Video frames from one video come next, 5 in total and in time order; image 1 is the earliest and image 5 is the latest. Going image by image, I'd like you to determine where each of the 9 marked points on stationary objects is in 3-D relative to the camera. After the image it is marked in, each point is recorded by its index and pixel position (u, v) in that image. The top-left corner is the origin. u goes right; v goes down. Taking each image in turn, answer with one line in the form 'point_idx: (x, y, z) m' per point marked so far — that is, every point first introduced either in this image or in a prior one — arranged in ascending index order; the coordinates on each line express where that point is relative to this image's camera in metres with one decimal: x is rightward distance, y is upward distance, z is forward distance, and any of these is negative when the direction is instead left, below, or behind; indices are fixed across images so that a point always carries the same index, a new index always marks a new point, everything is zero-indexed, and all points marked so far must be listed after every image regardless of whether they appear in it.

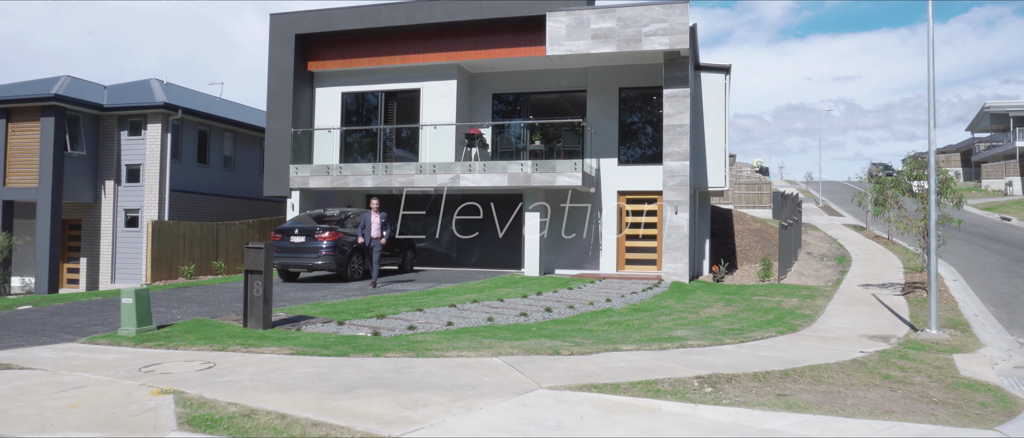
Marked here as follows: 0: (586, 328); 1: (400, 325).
0: (+1.0, -1.5, +9.7) m
1: (-1.4, -1.4, +9.2) m
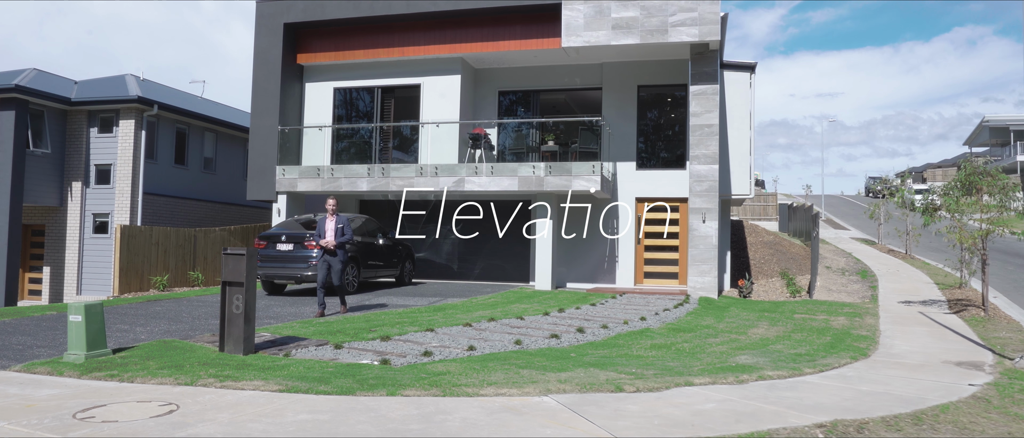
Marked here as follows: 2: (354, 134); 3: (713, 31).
0: (+1.4, -1.6, +8.1) m
1: (-1.0, -1.4, +7.6) m
2: (-3.8, +2.0, +16.9) m
3: (+4.1, +3.9, +14.5) m
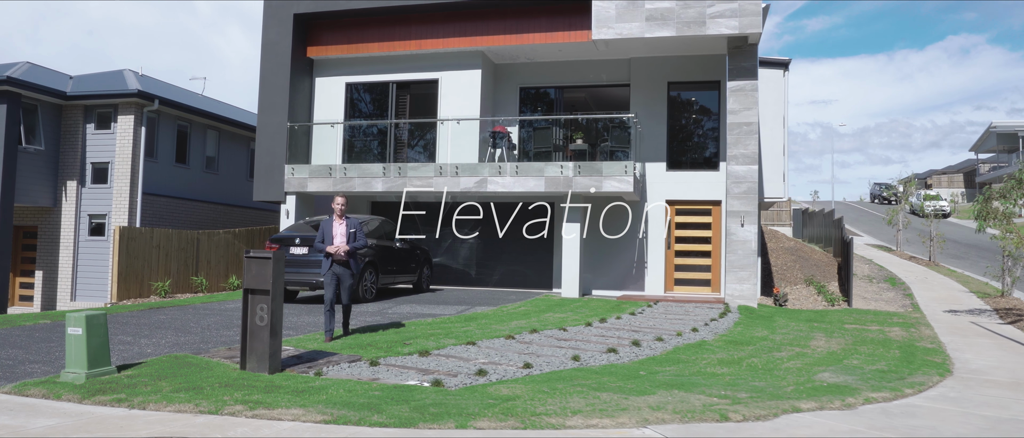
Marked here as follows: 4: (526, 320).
0: (+2.0, -1.6, +7.1) m
1: (-0.5, -1.4, +6.6) m
2: (-3.3, +2.0, +15.9) m
3: (+4.7, +3.8, +13.7) m
4: (+0.2, -1.5, +10.7) m
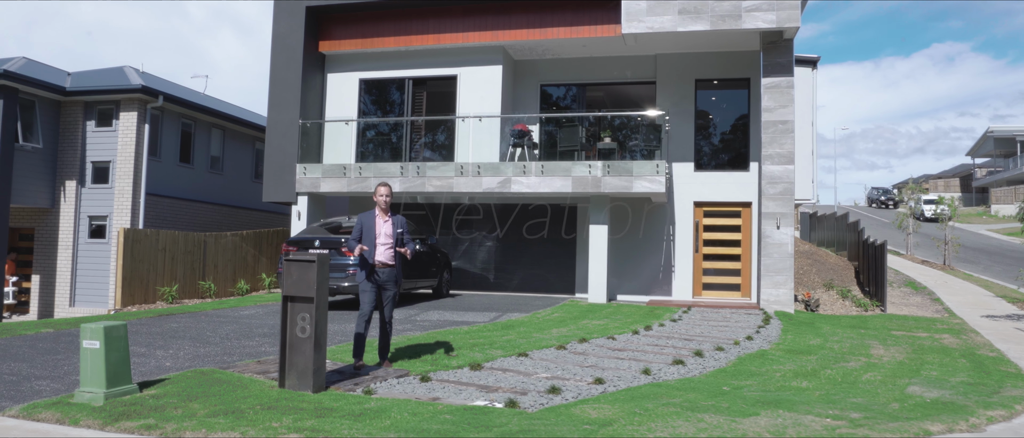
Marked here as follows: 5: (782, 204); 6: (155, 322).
0: (+2.6, -1.5, +6.5) m
1: (+0.1, -1.4, +5.9) m
2: (-2.8, +1.9, +15.2) m
3: (+5.2, +3.8, +13.1) m
4: (+0.8, -1.5, +10.0) m
5: (+5.2, +0.3, +13.7) m
6: (-5.0, -1.4, +9.9) m
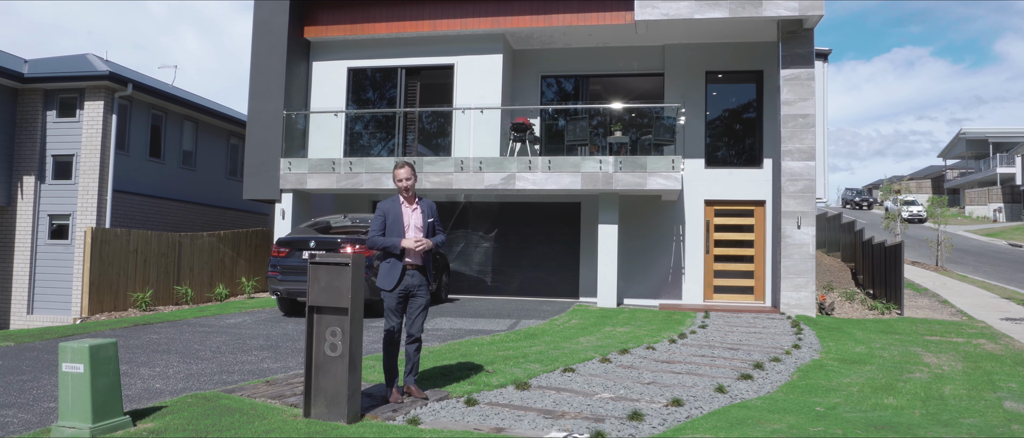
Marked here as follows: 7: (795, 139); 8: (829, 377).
0: (+3.0, -1.5, +5.7) m
1: (+0.6, -1.3, +5.0) m
2: (-2.7, +2.0, +14.2) m
3: (+5.3, +3.8, +12.4) m
4: (+1.1, -1.5, +9.1) m
5: (+5.4, +0.3, +13.1) m
6: (-4.7, -1.4, +8.8) m
7: (+5.2, +1.5, +13.1) m
8: (+3.2, -1.6, +7.1) m
